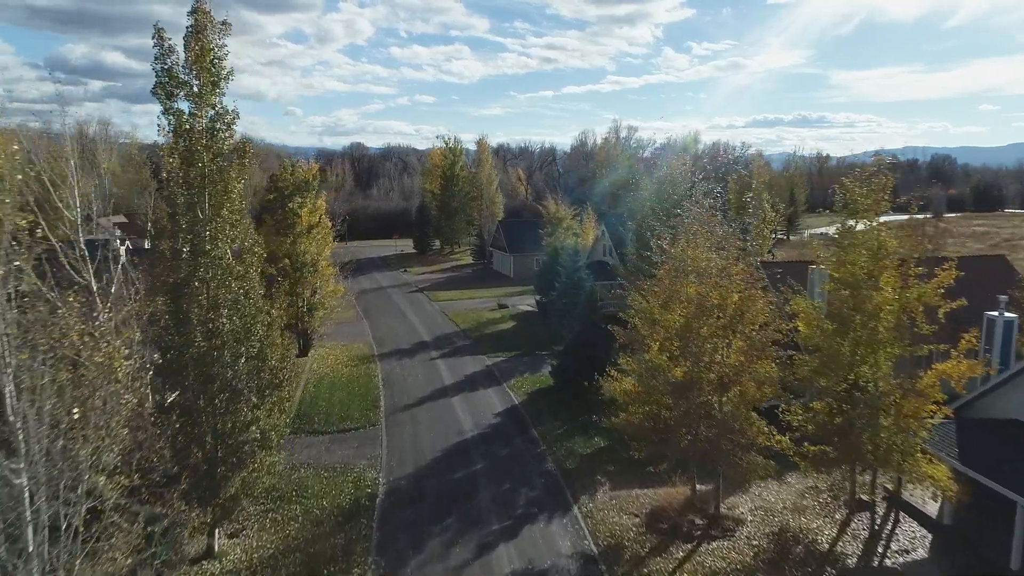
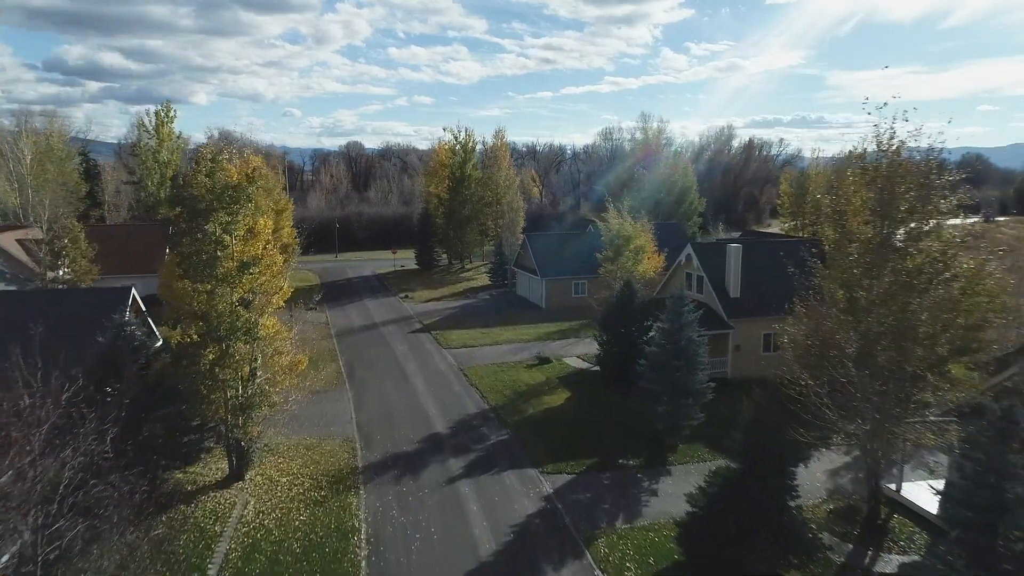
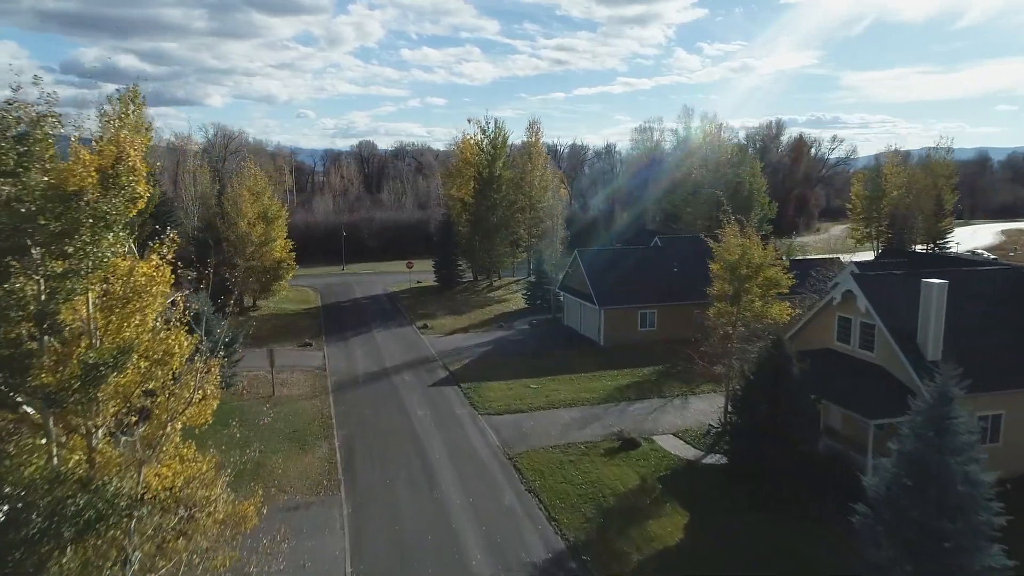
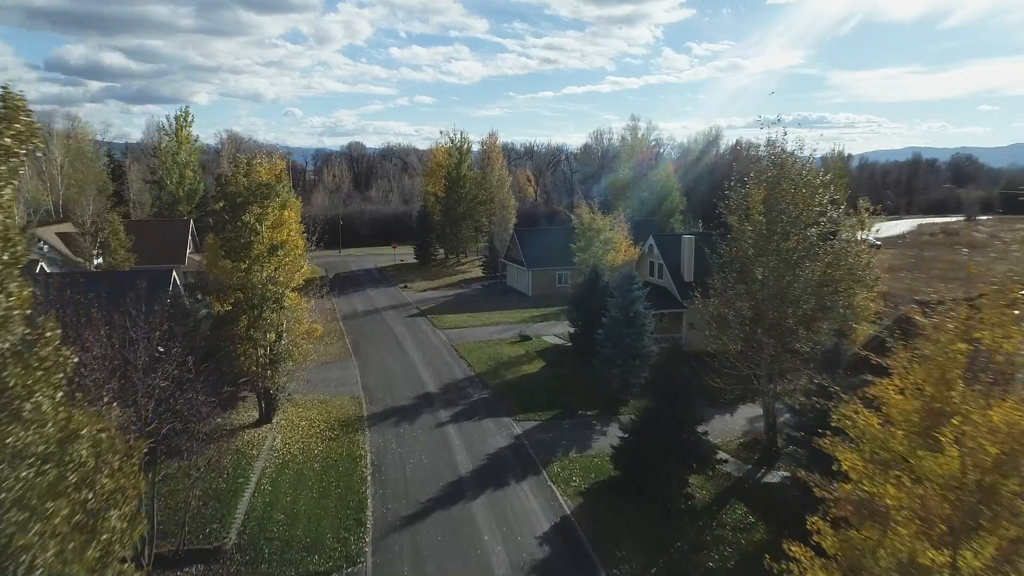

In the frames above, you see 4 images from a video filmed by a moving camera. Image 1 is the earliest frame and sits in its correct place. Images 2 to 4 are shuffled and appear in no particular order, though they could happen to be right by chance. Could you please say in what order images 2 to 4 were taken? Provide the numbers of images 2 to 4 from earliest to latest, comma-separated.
4, 2, 3
